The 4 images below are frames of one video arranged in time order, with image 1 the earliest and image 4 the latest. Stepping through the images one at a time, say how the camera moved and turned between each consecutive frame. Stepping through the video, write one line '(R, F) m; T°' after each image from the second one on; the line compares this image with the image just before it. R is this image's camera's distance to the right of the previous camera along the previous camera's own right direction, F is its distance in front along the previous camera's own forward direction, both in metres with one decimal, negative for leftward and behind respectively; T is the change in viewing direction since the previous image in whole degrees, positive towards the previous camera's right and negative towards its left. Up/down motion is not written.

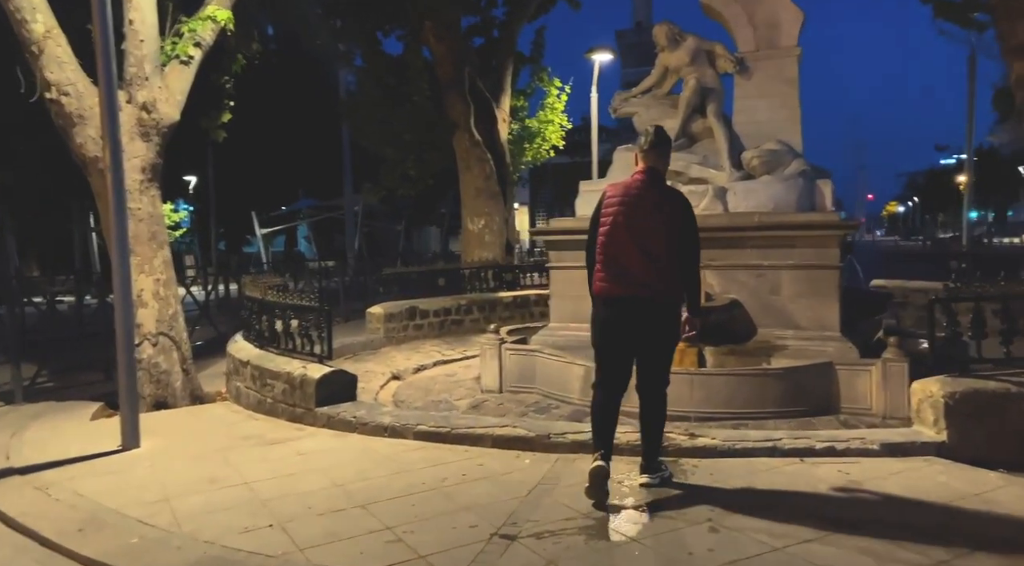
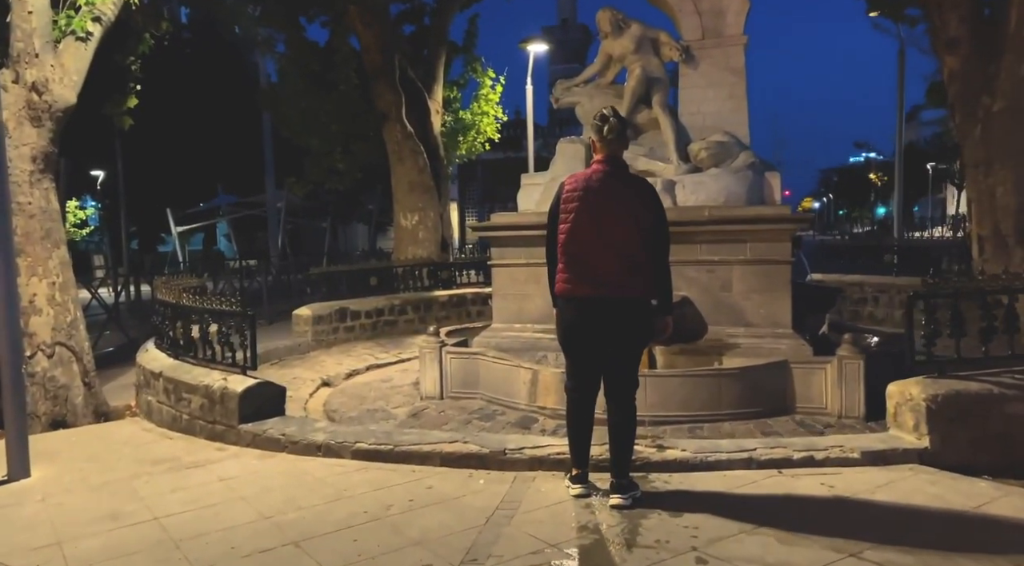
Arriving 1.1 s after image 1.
(-0.1, +0.5) m; +5°
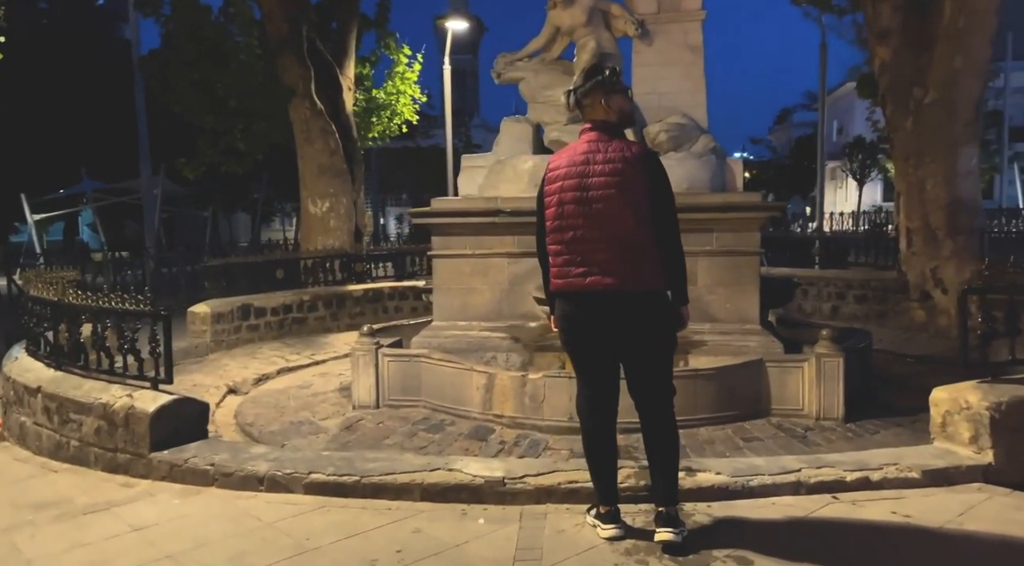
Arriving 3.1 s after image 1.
(-0.6, +0.9) m; +8°
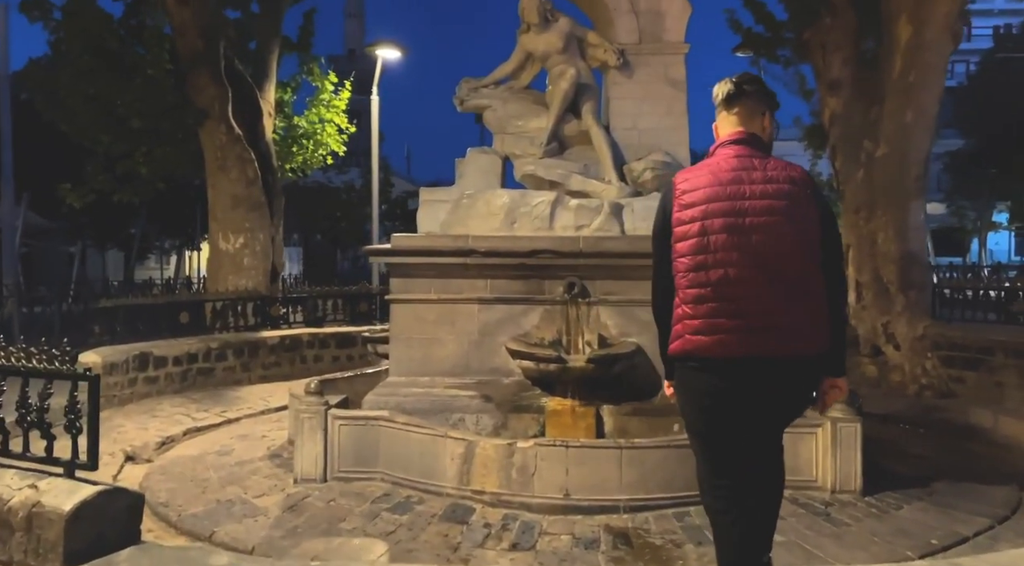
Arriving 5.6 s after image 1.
(-0.7, +1.0) m; +8°
